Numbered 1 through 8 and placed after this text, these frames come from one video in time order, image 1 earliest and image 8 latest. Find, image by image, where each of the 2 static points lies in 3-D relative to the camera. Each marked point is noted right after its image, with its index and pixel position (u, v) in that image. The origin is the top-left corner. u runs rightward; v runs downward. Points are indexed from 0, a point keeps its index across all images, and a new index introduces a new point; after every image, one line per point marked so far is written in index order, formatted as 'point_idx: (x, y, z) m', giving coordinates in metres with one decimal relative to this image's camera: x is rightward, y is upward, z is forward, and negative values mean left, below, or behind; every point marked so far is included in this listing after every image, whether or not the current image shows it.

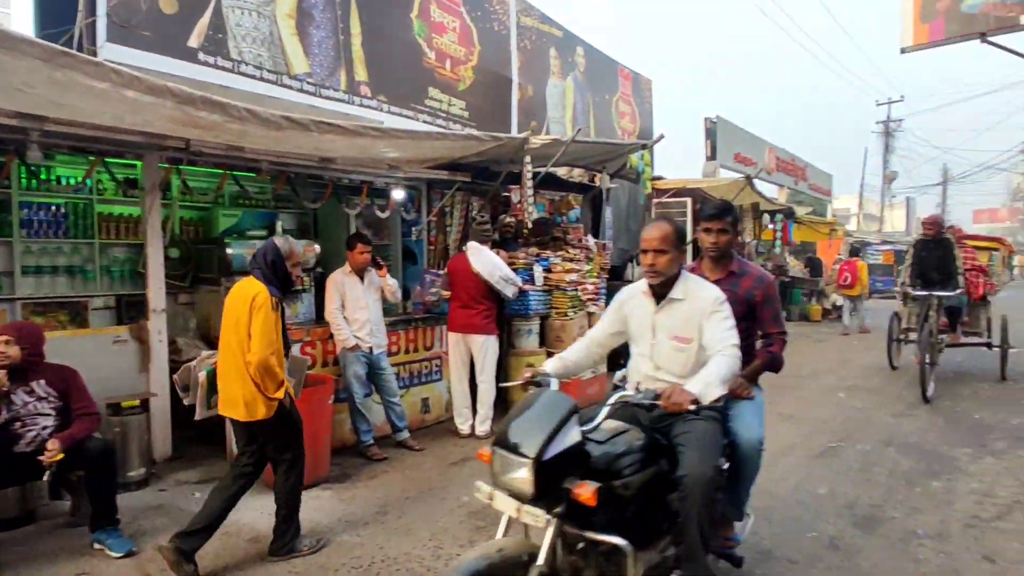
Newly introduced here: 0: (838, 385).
0: (+4.2, -1.3, +8.0) m
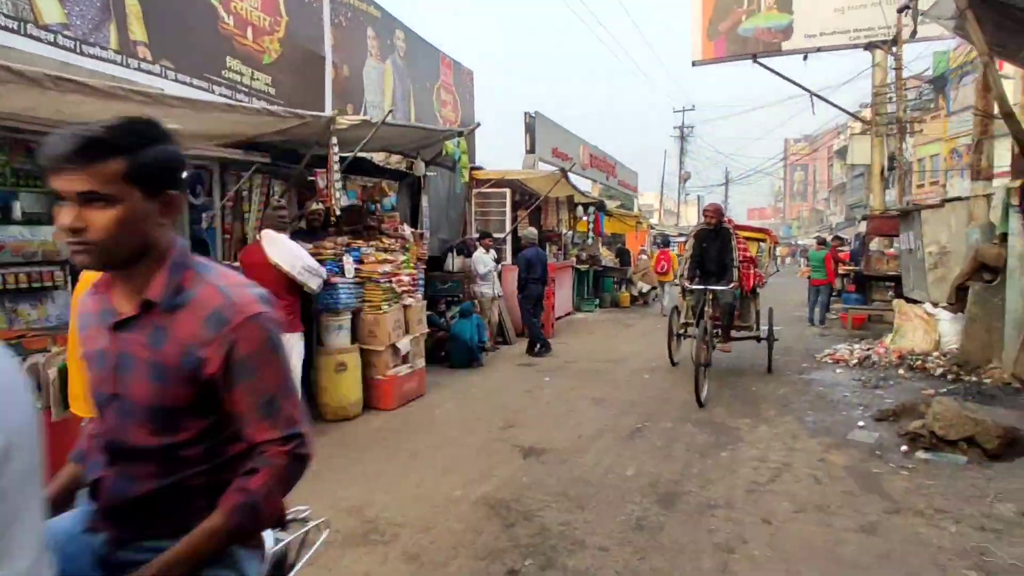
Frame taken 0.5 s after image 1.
0: (+1.8, -1.1, +8.6) m
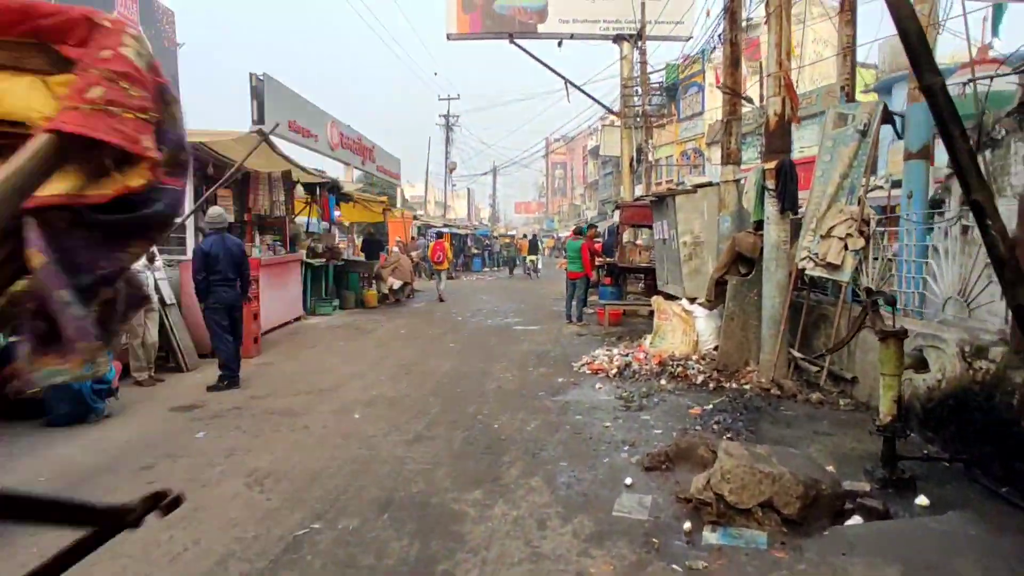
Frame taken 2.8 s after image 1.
0: (-1.6, -1.2, +6.2) m
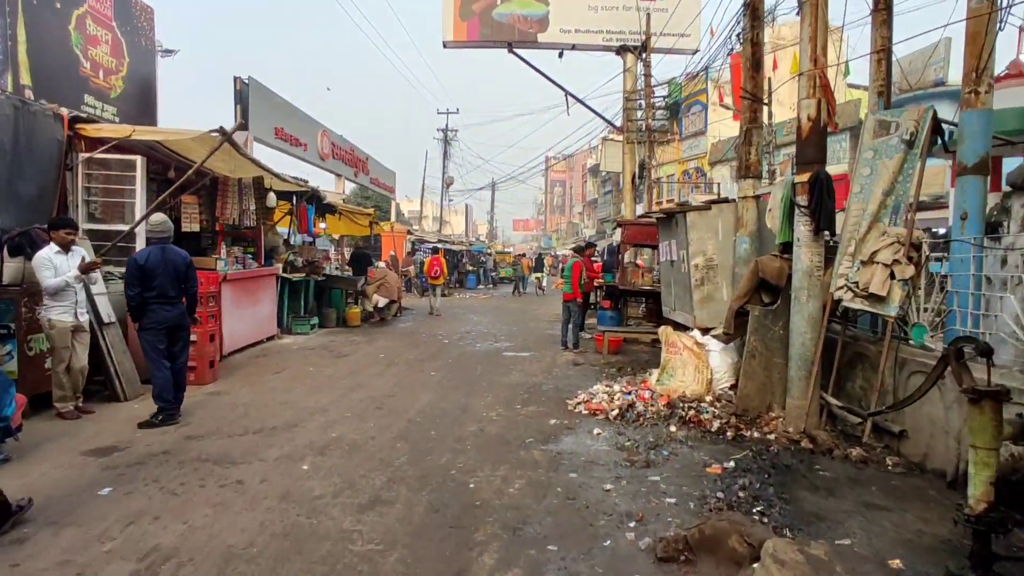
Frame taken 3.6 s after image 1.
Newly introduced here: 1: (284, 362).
0: (-1.8, -1.4, +5.2) m
1: (-3.6, -1.2, +9.6) m
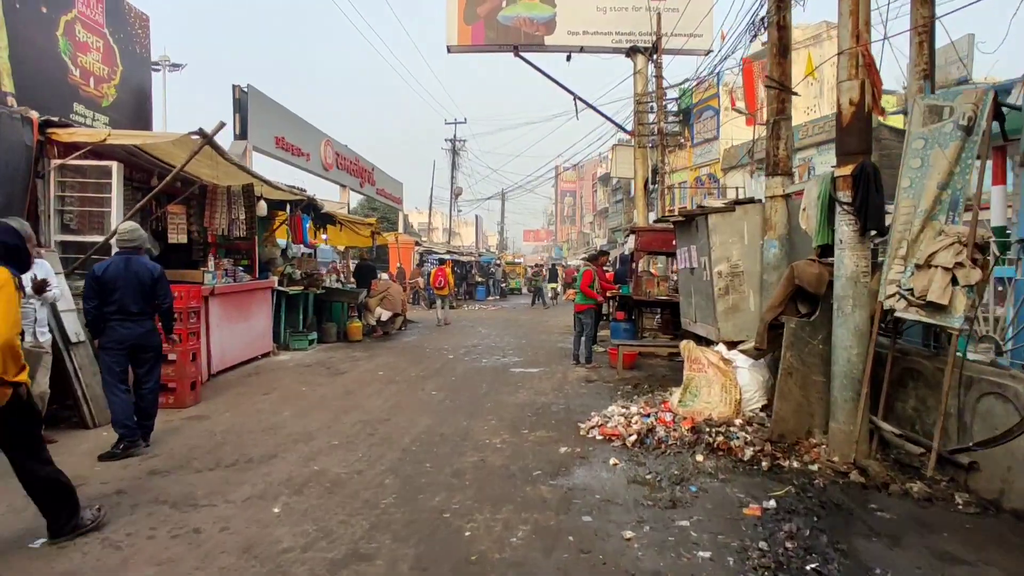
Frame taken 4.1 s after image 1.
0: (-1.7, -1.5, +4.6) m
1: (-3.5, -1.4, +9.0) m
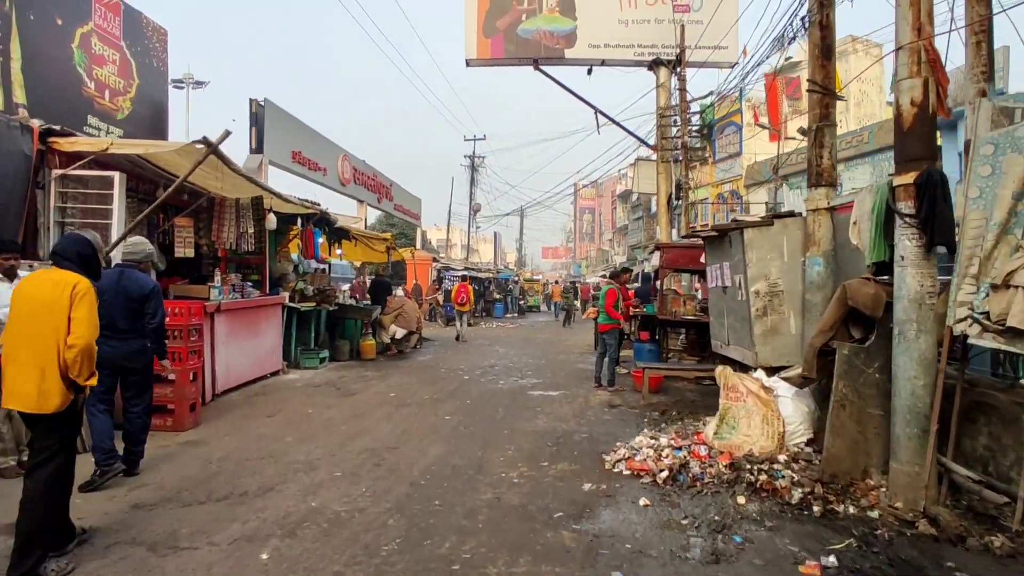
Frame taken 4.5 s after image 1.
0: (-1.6, -1.6, +4.1) m
1: (-3.2, -1.6, +8.5) m
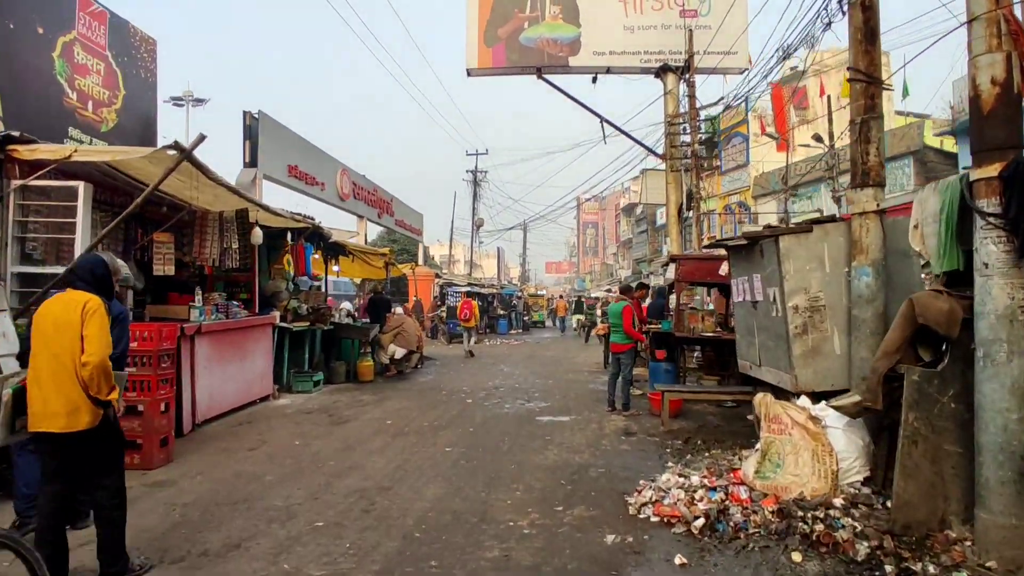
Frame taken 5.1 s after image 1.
0: (-1.6, -1.7, +3.4) m
1: (-3.1, -1.8, +7.8) m
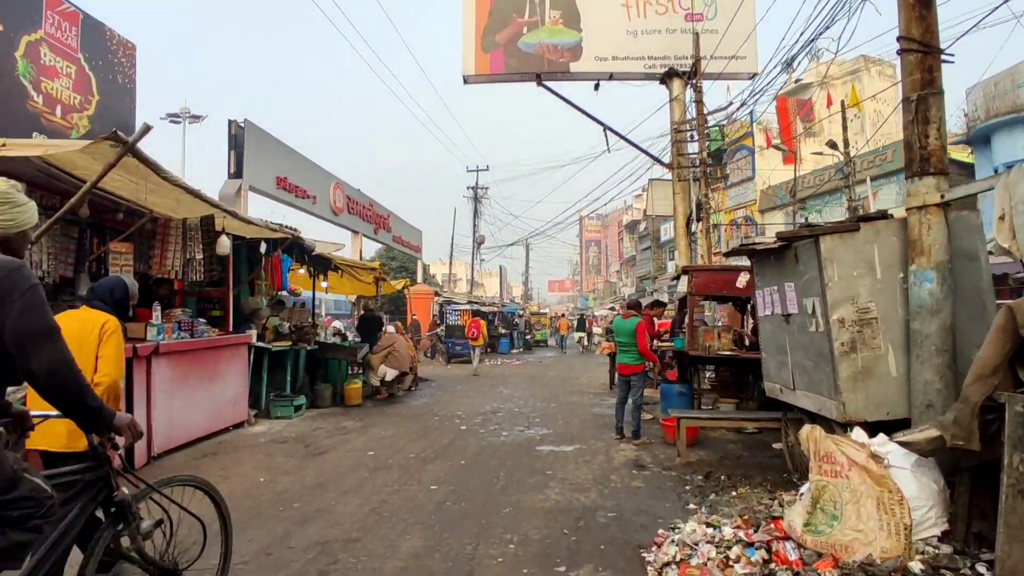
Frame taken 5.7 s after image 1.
0: (-1.6, -1.8, +2.5) m
1: (-3.2, -2.0, +6.9) m
